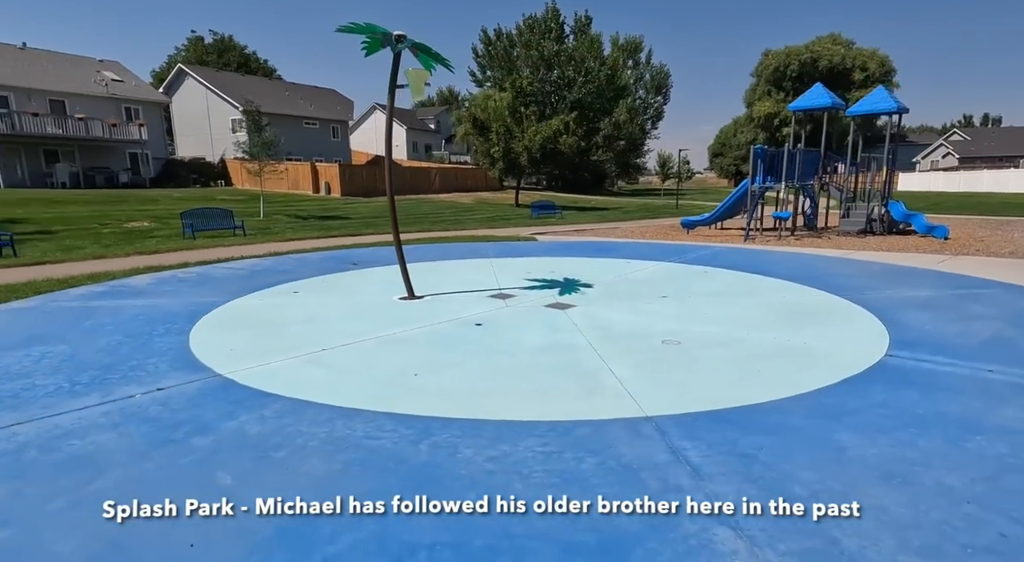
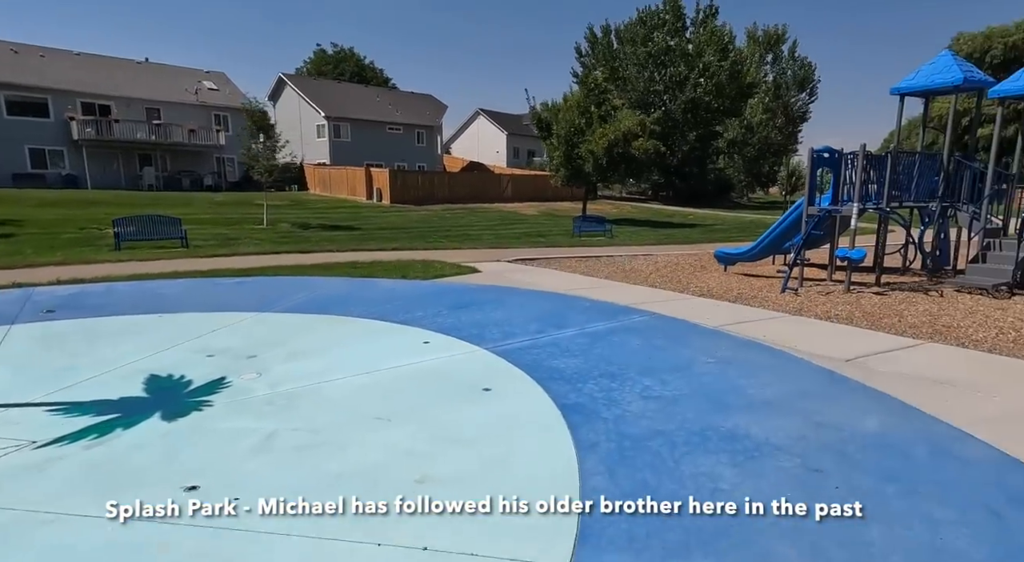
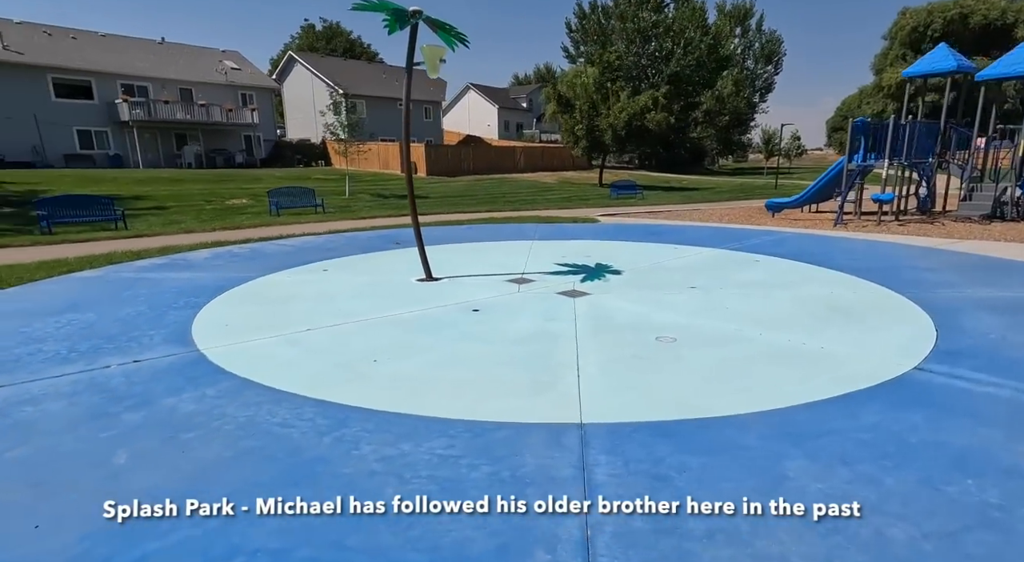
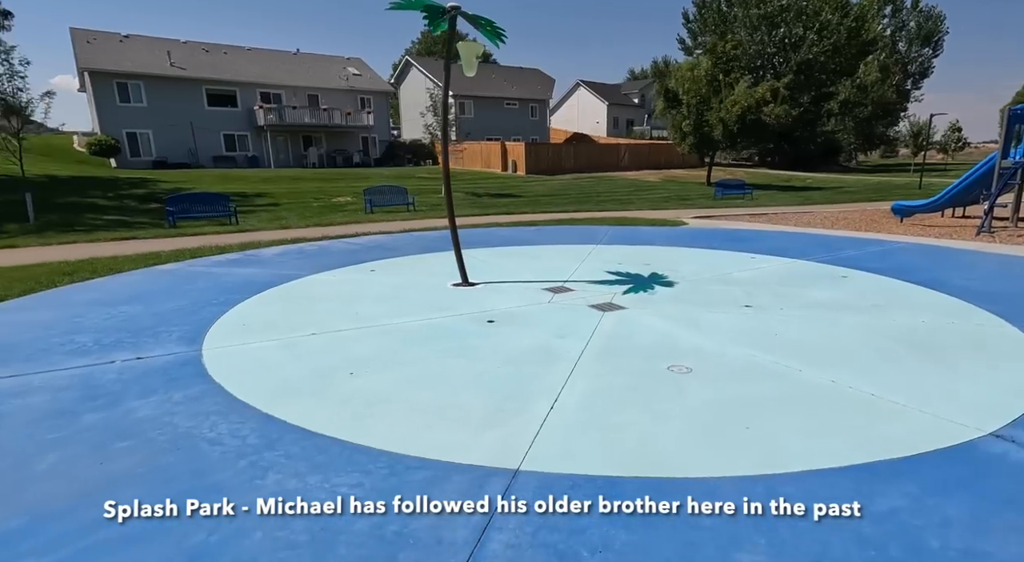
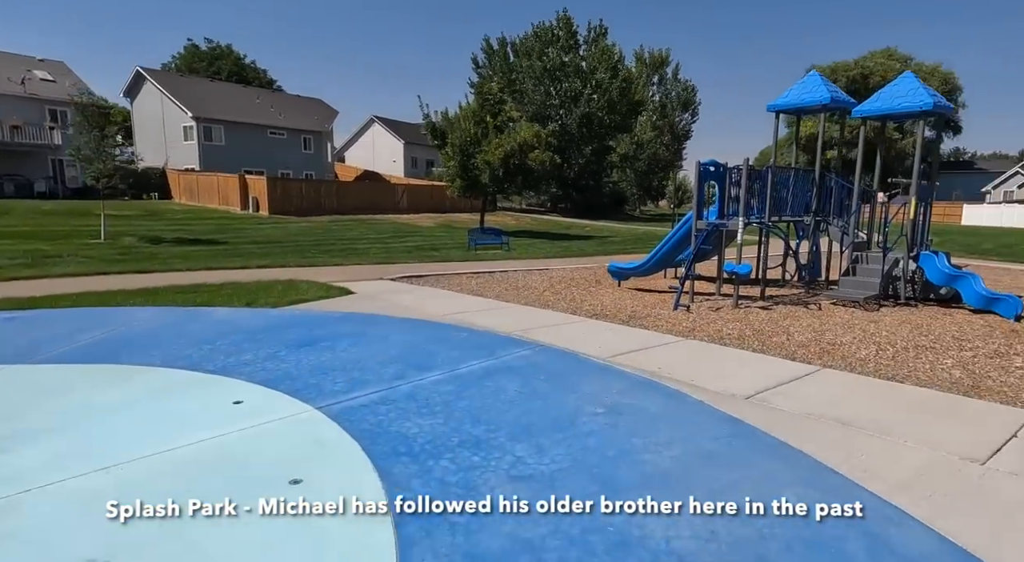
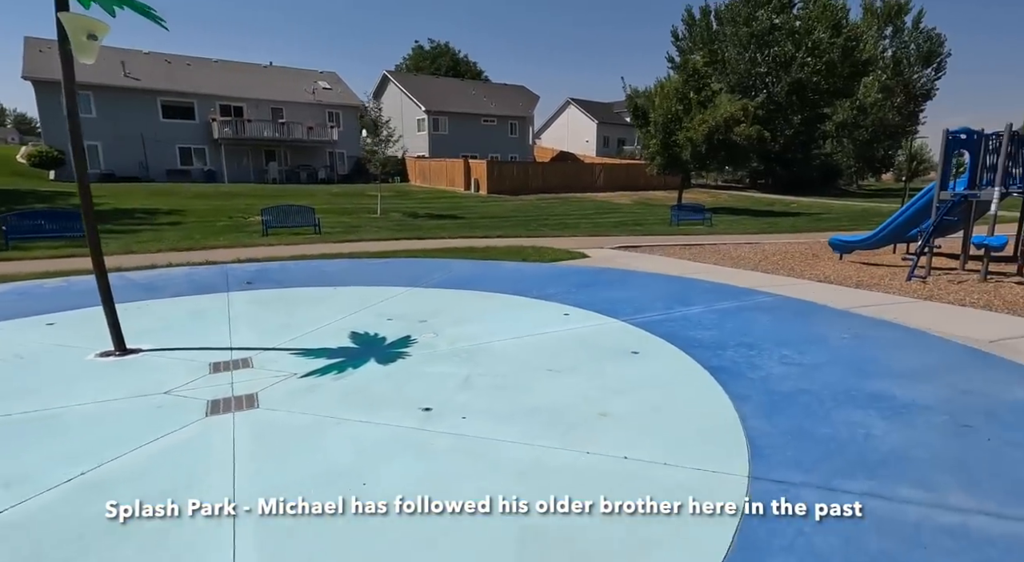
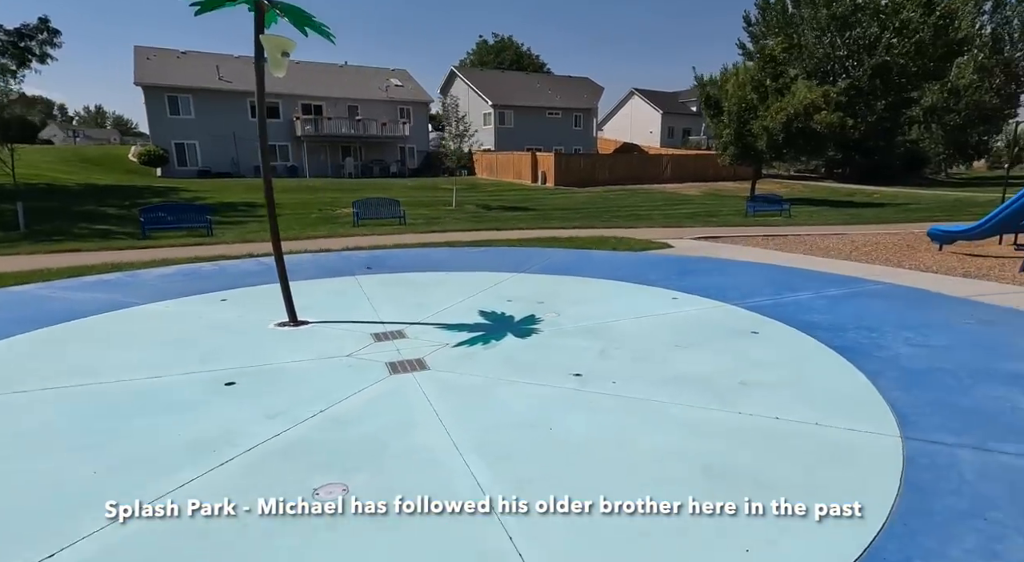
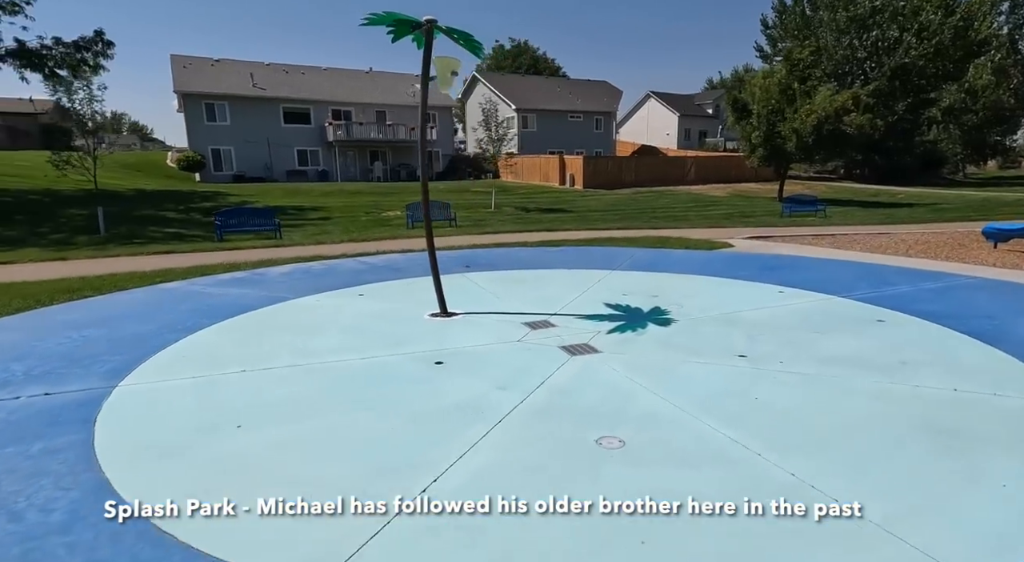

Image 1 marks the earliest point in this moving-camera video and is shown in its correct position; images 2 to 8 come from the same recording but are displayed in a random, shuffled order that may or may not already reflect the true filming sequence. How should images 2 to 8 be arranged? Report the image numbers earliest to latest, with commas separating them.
3, 4, 8, 7, 6, 2, 5
